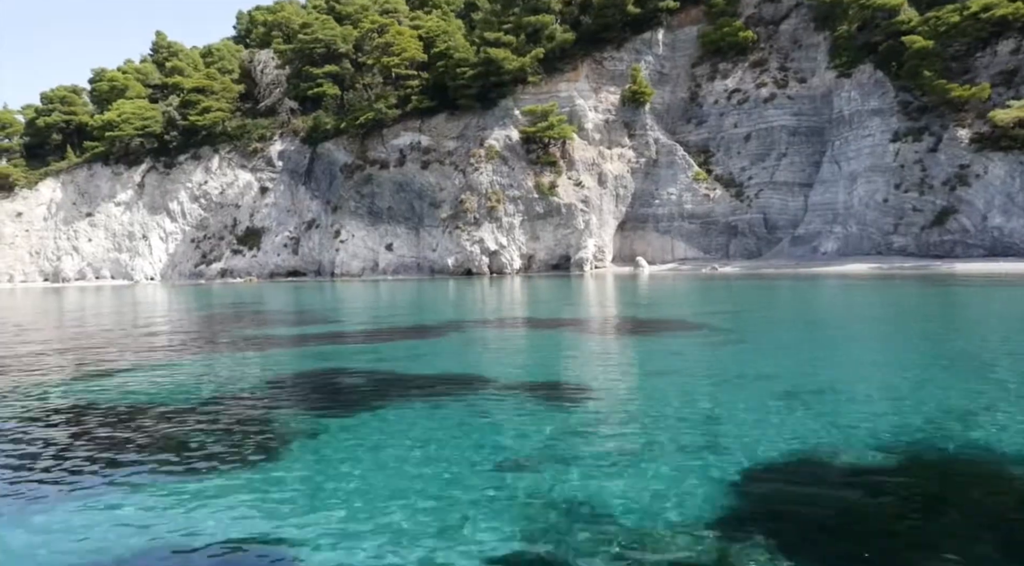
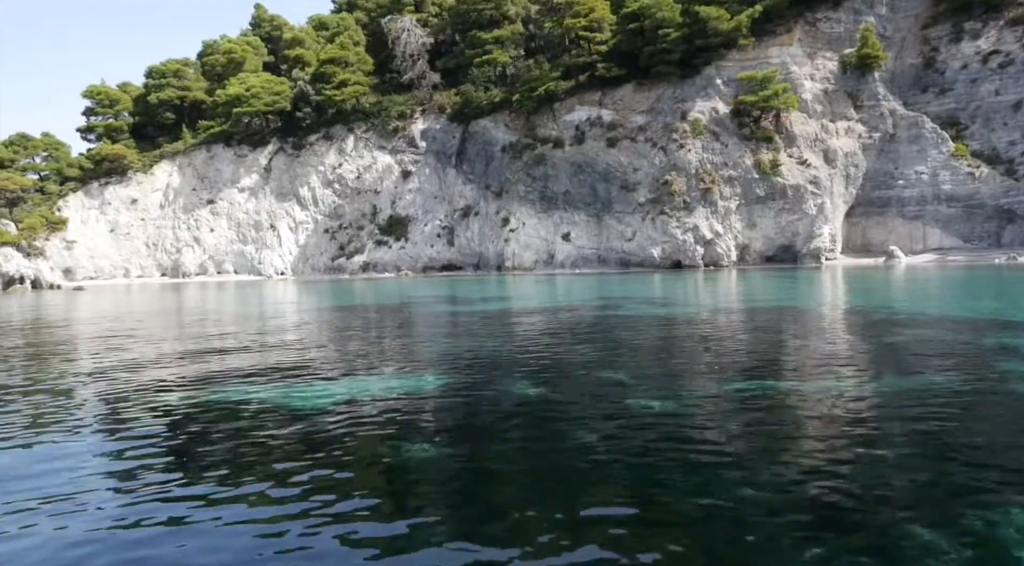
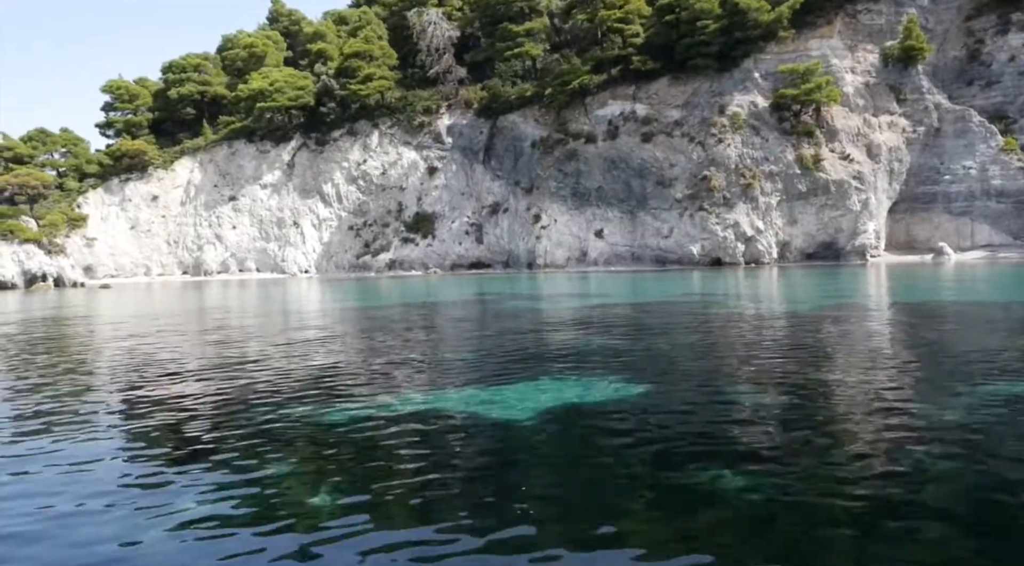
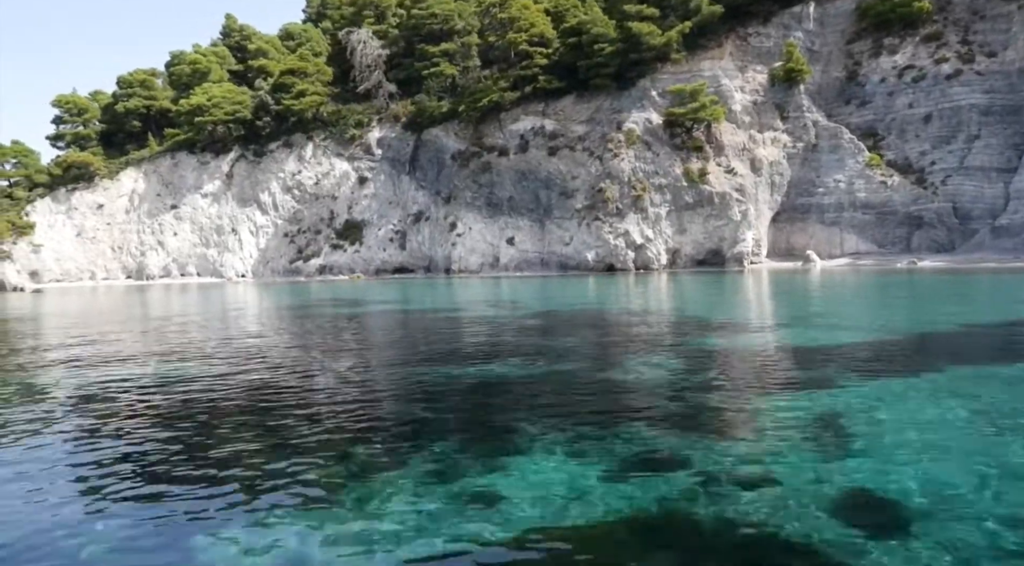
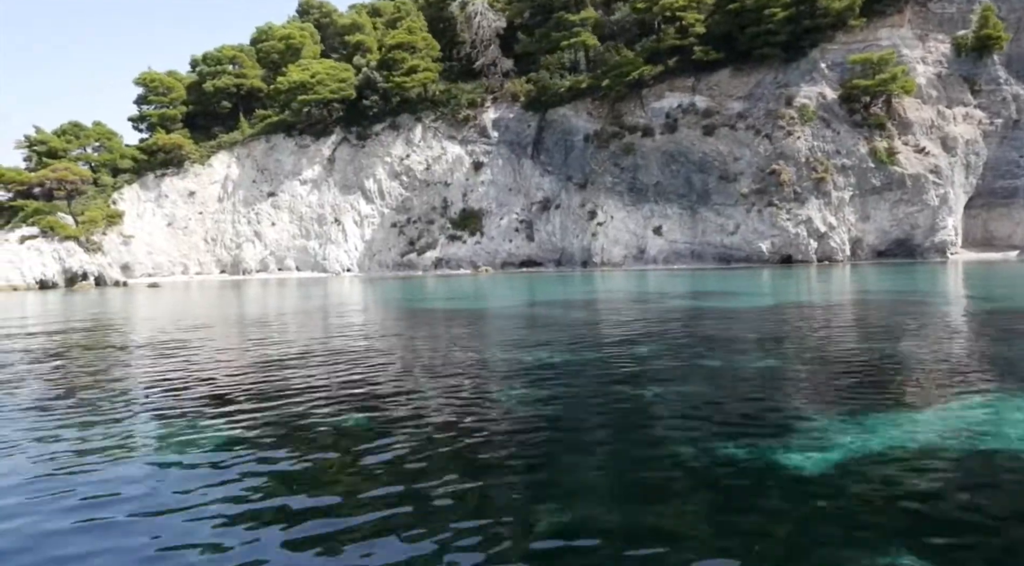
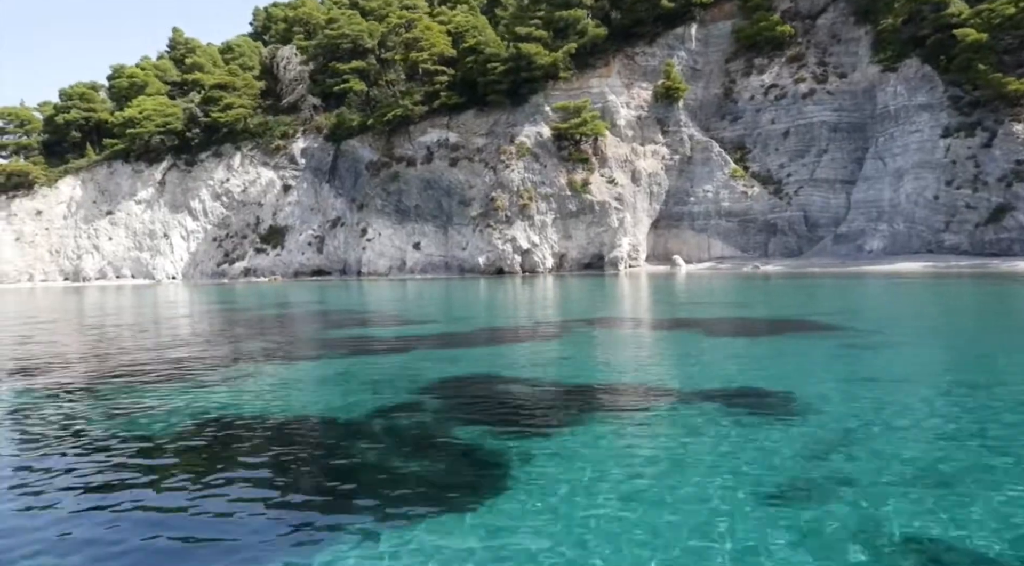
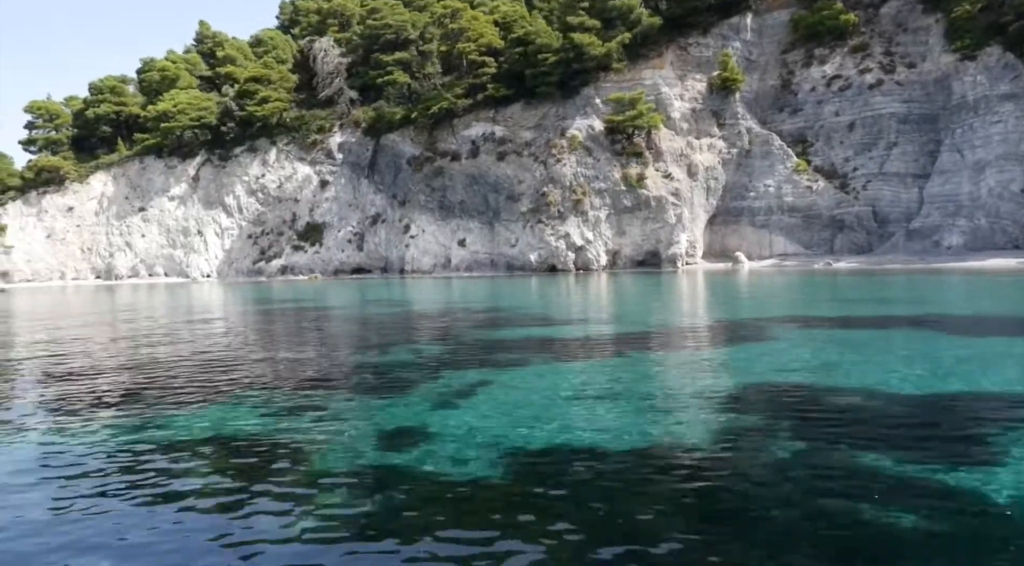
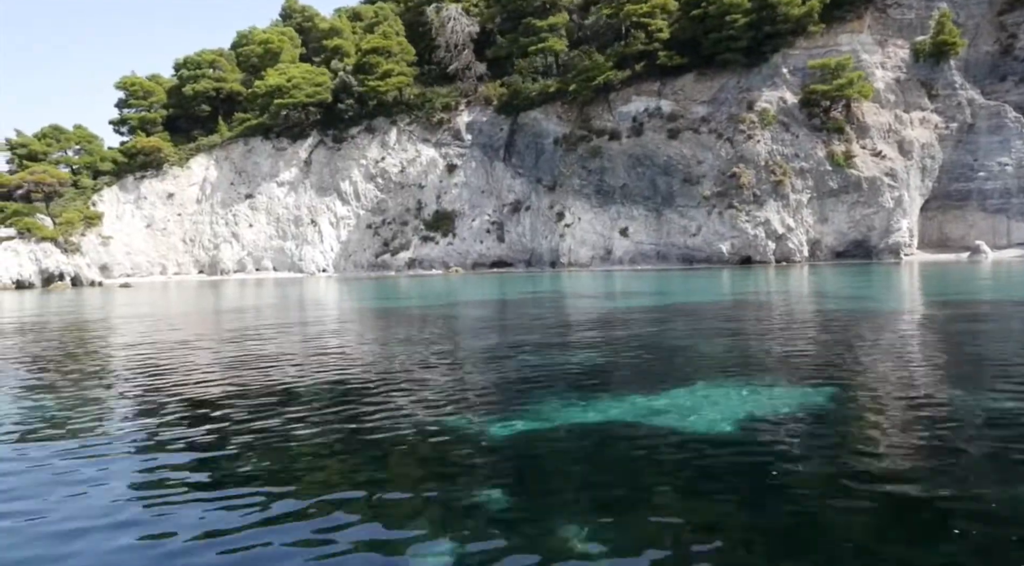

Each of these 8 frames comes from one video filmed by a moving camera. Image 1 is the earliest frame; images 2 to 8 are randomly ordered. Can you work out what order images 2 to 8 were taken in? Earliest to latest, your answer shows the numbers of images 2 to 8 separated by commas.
6, 7, 4, 2, 3, 8, 5
